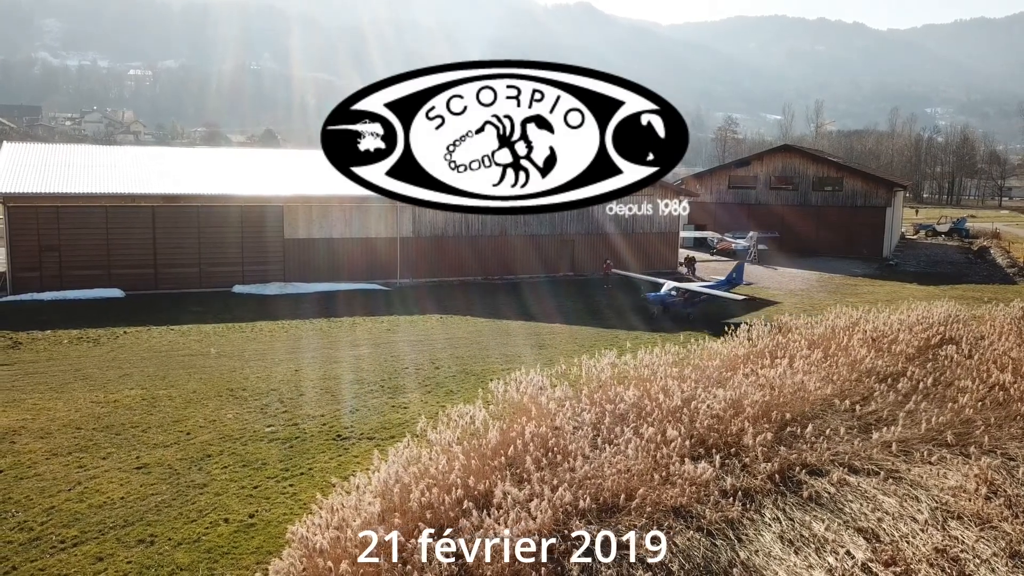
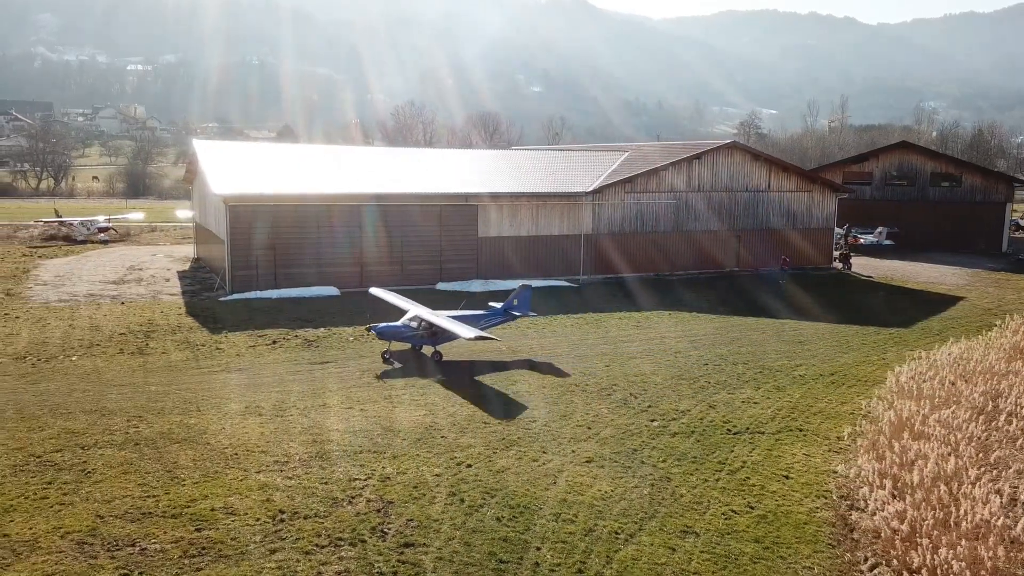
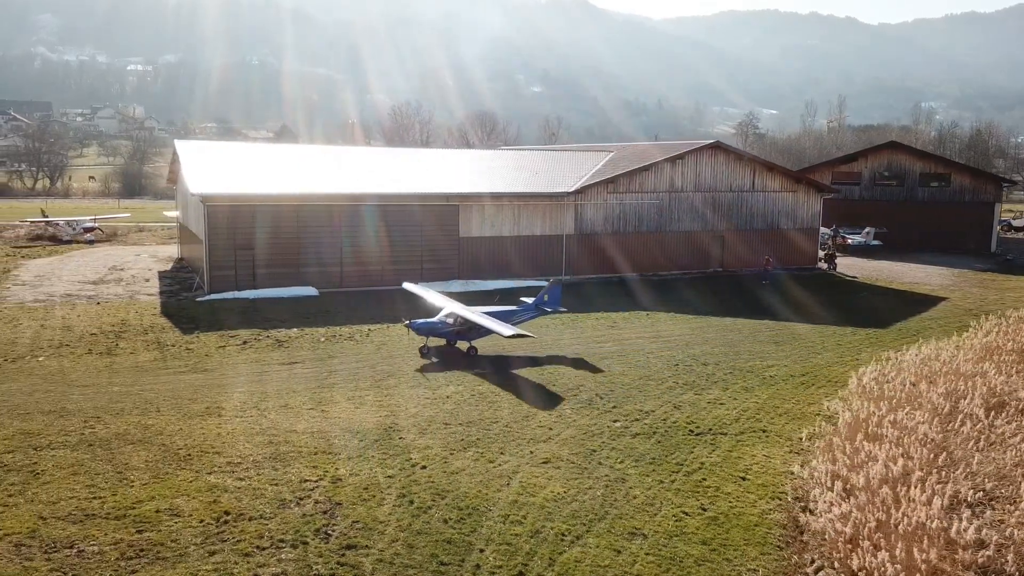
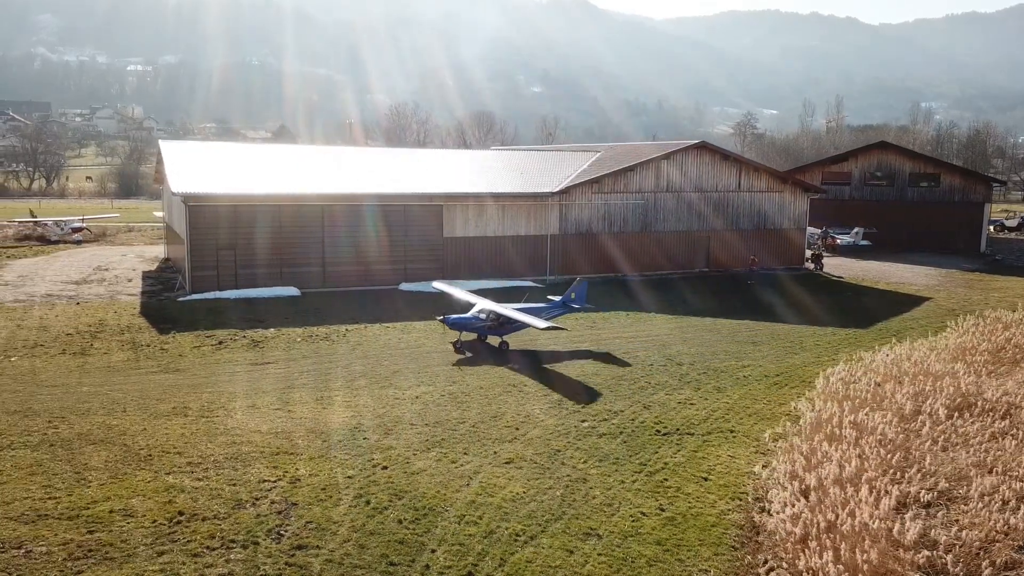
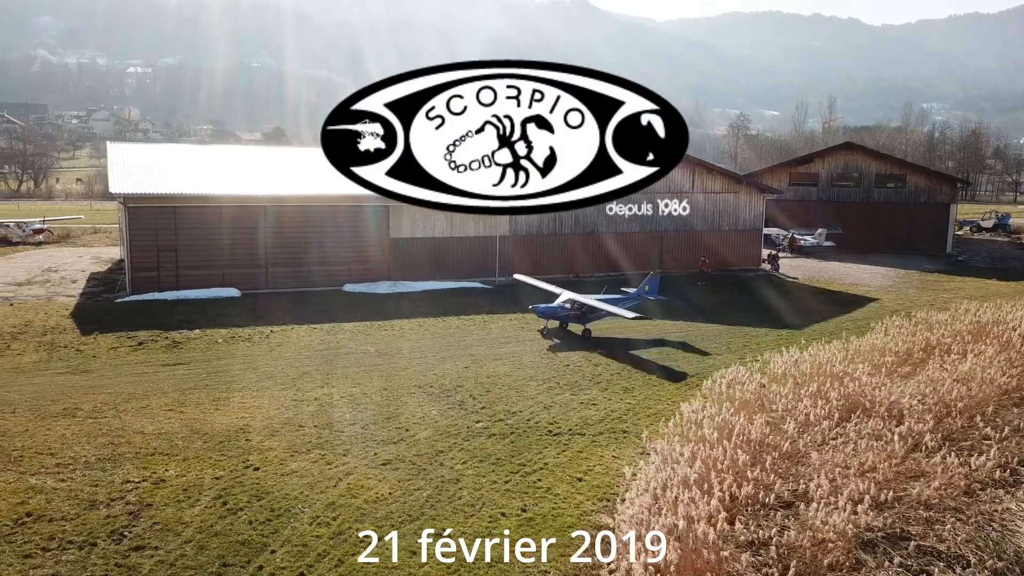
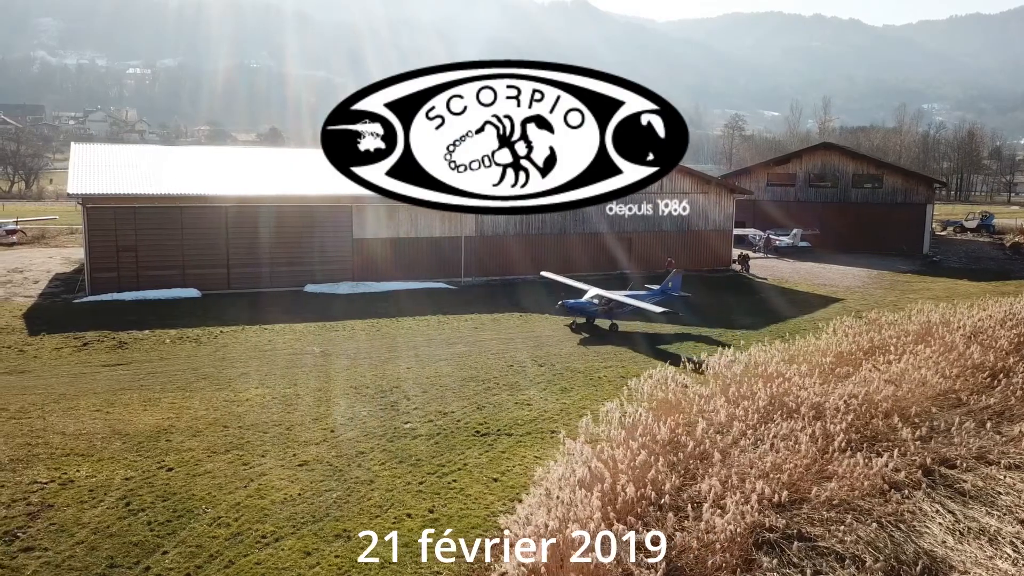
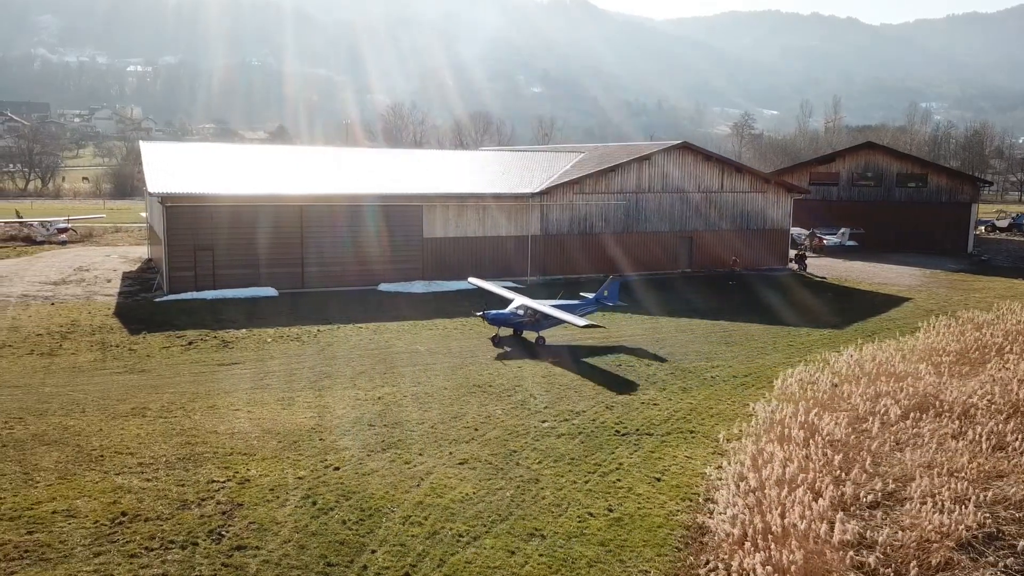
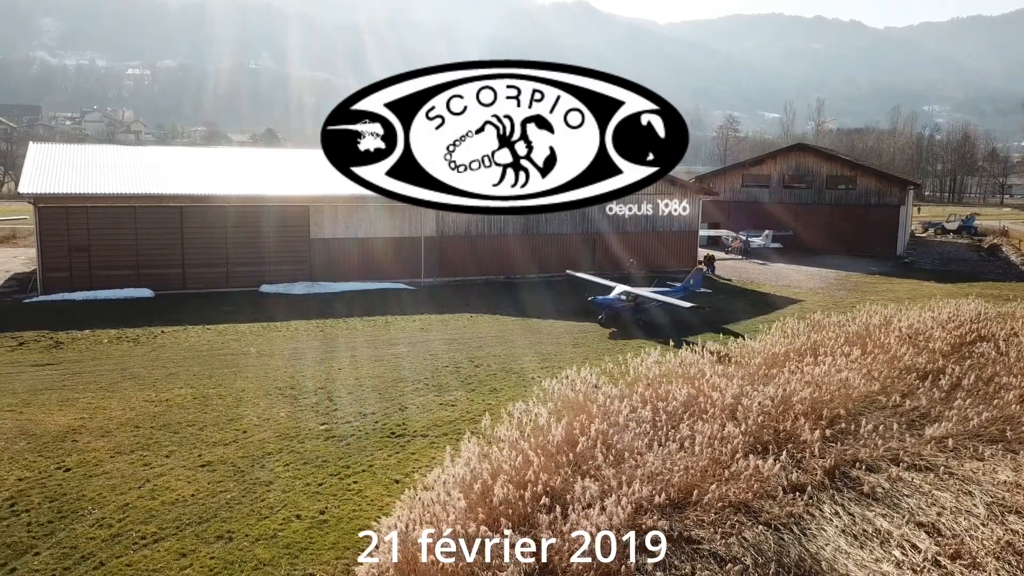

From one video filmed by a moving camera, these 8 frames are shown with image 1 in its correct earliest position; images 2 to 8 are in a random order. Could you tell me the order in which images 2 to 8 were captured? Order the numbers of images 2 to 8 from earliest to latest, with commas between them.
8, 6, 5, 7, 4, 3, 2
